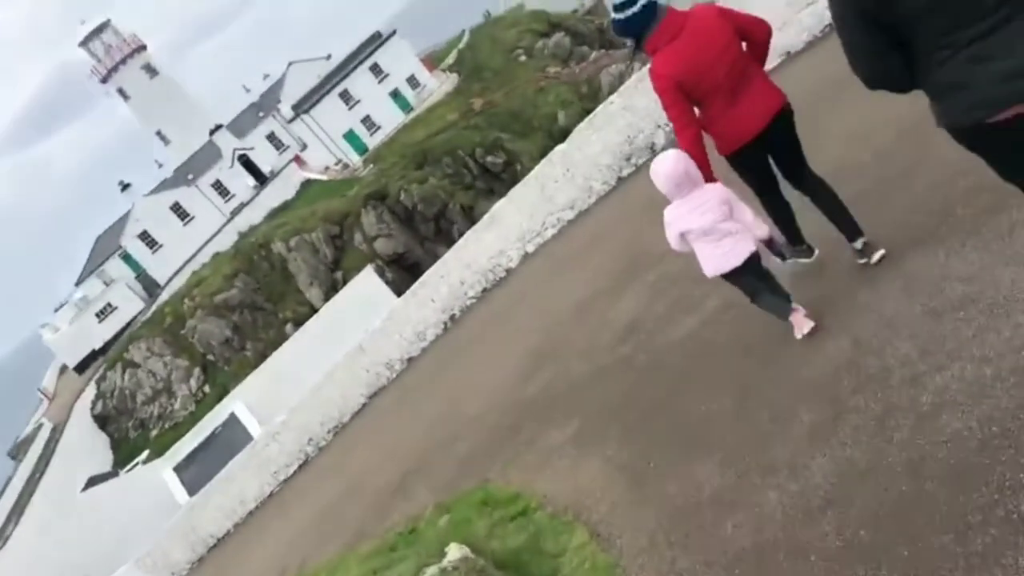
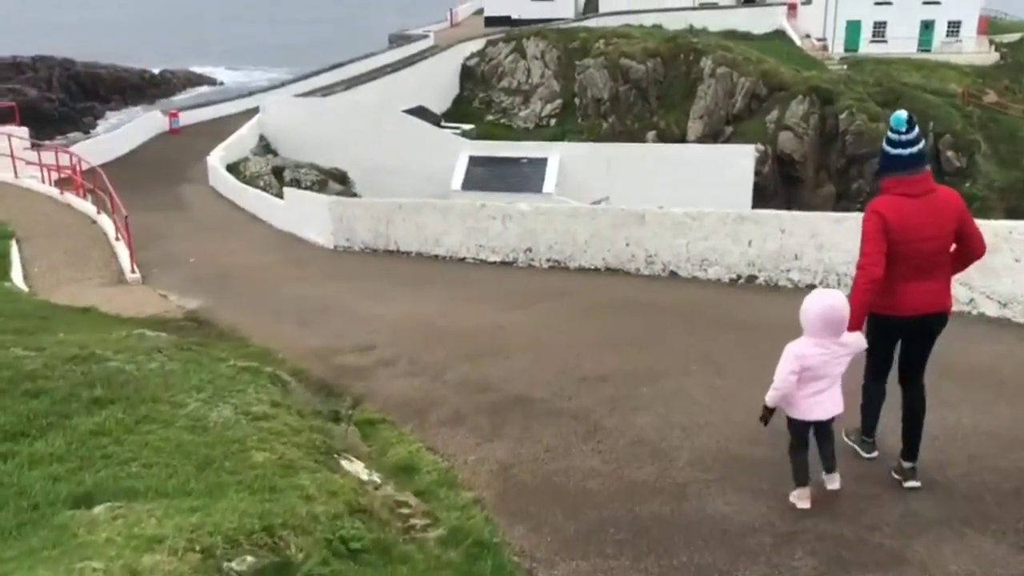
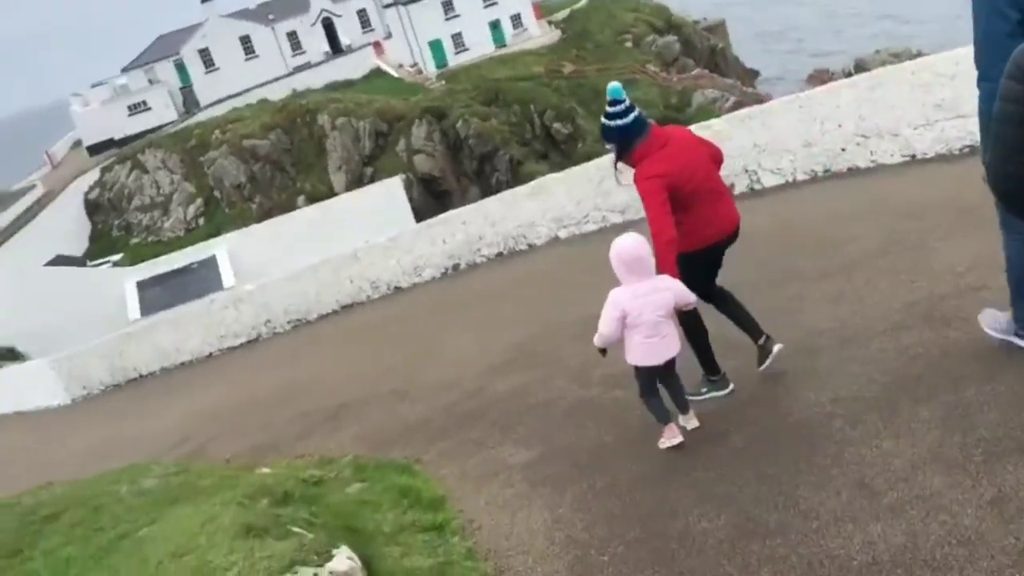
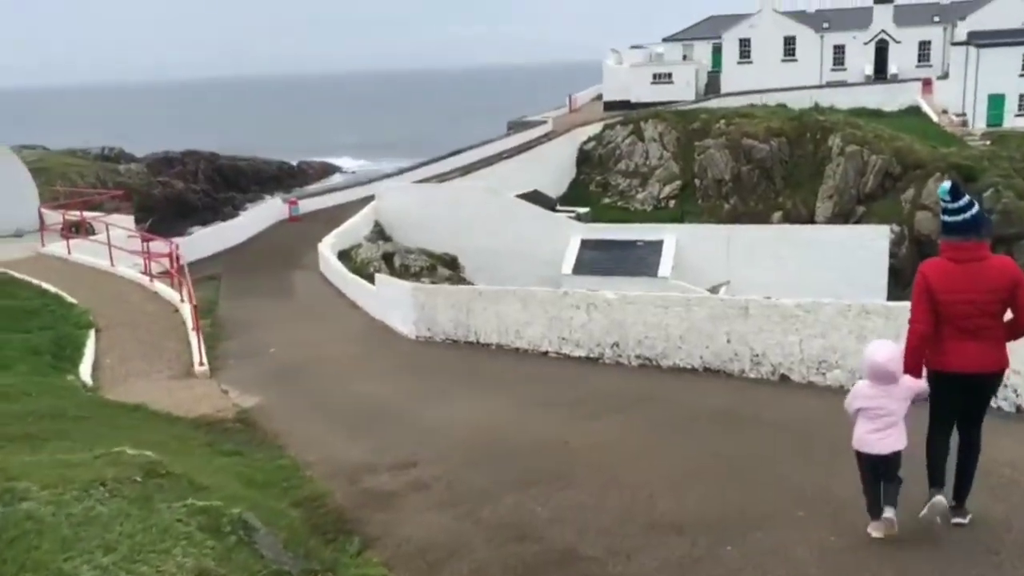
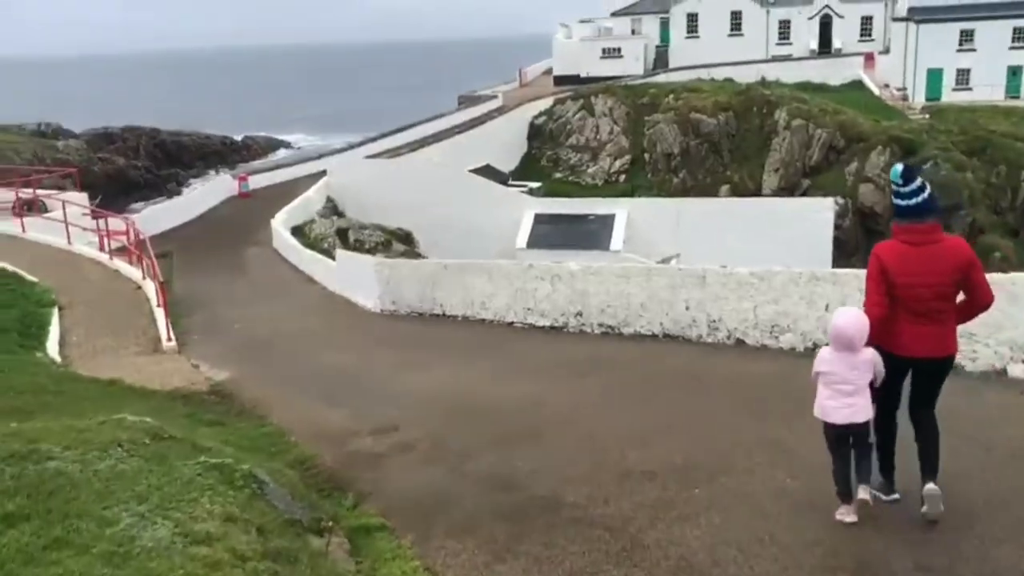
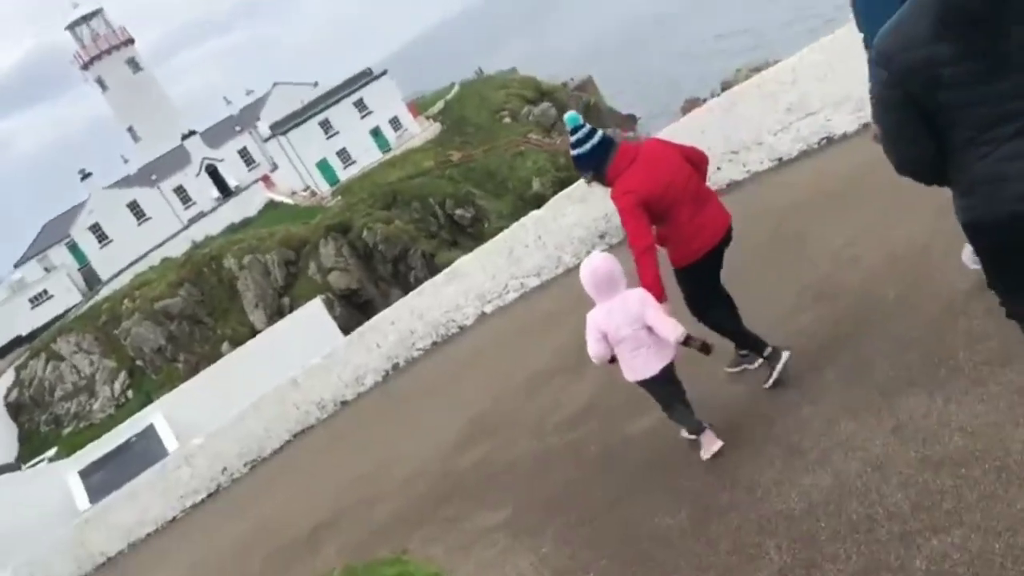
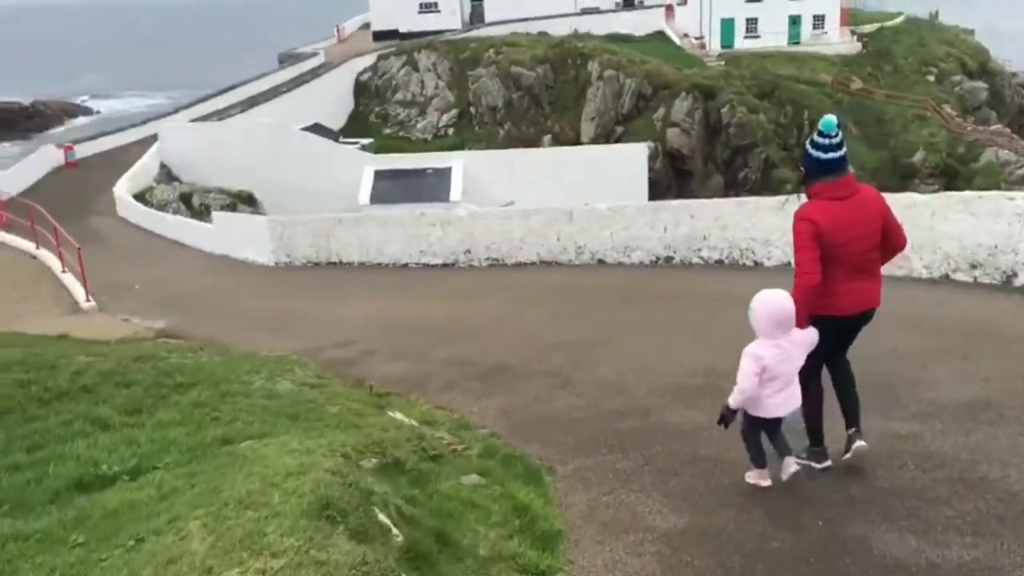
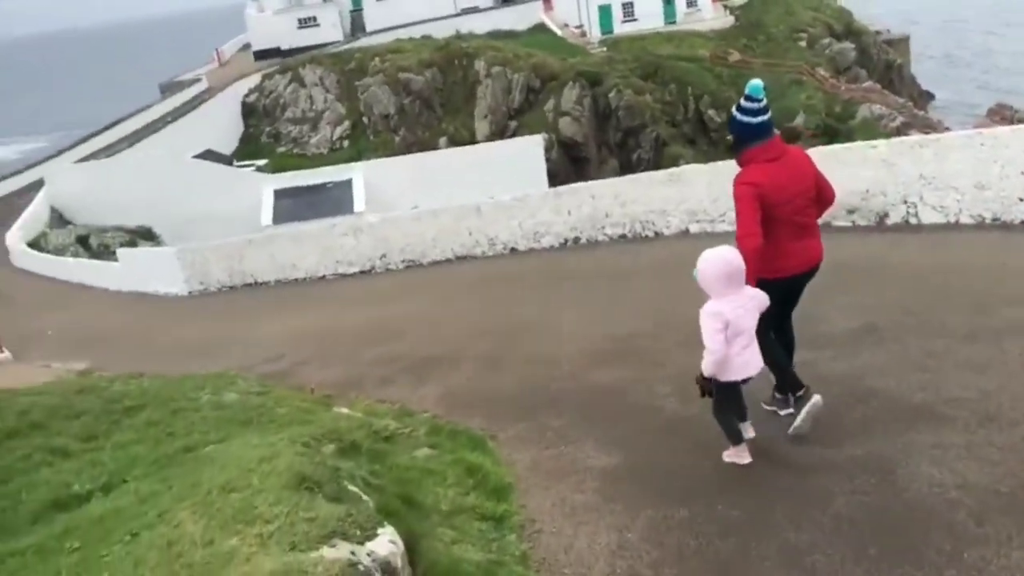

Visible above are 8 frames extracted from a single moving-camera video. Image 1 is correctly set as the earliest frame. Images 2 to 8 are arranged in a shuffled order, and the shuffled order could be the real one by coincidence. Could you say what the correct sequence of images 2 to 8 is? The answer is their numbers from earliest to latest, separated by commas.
6, 3, 8, 7, 2, 5, 4
